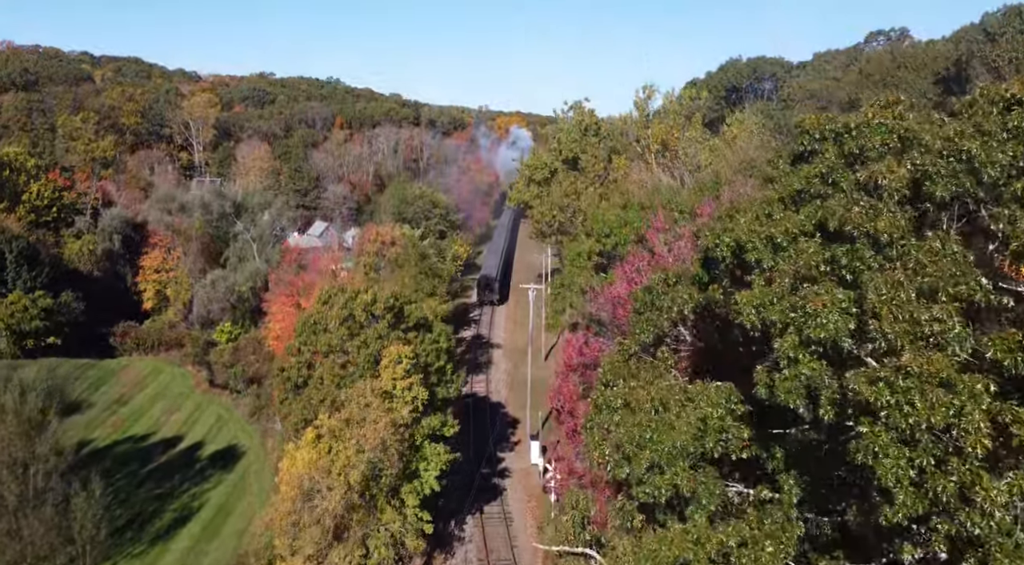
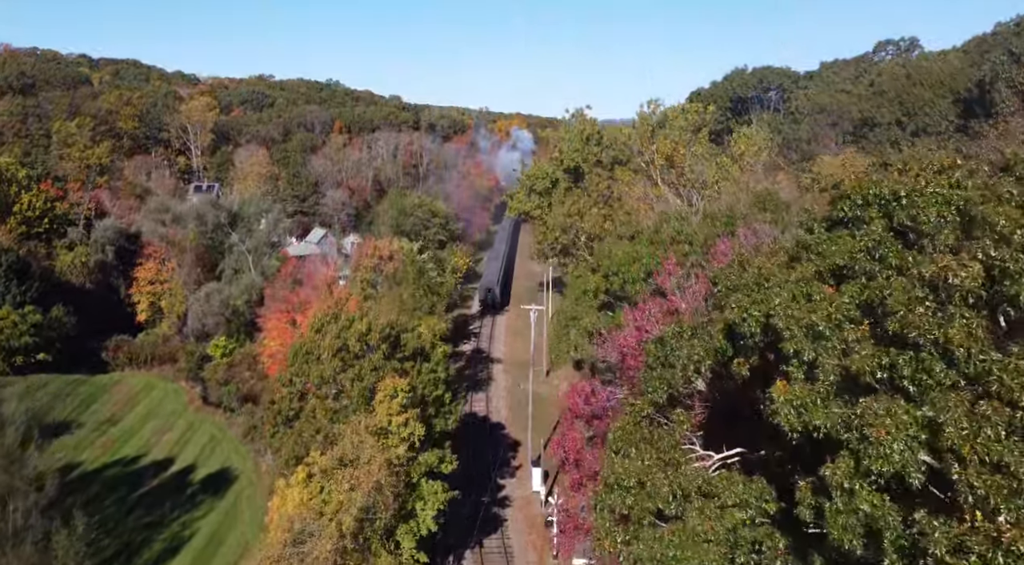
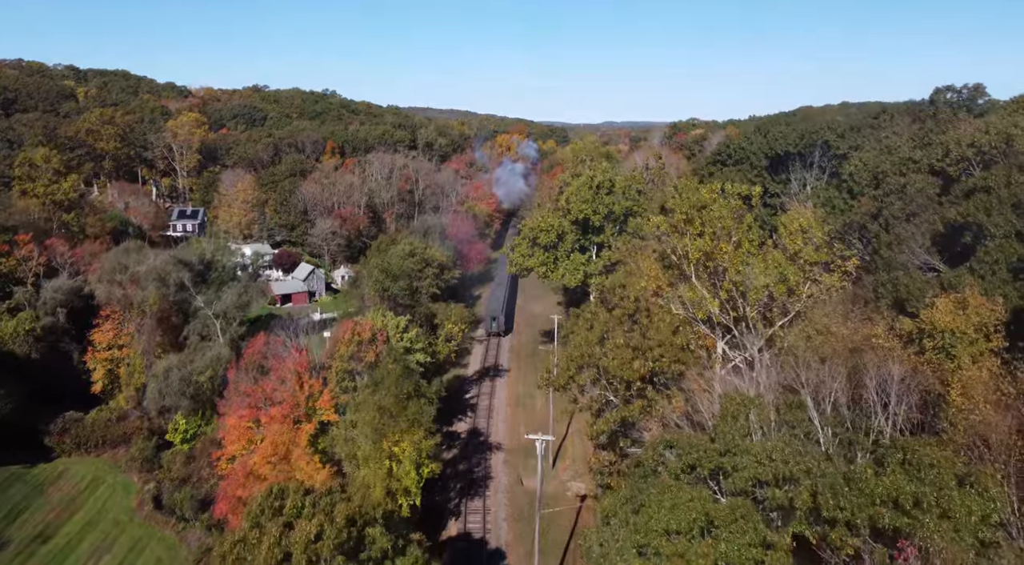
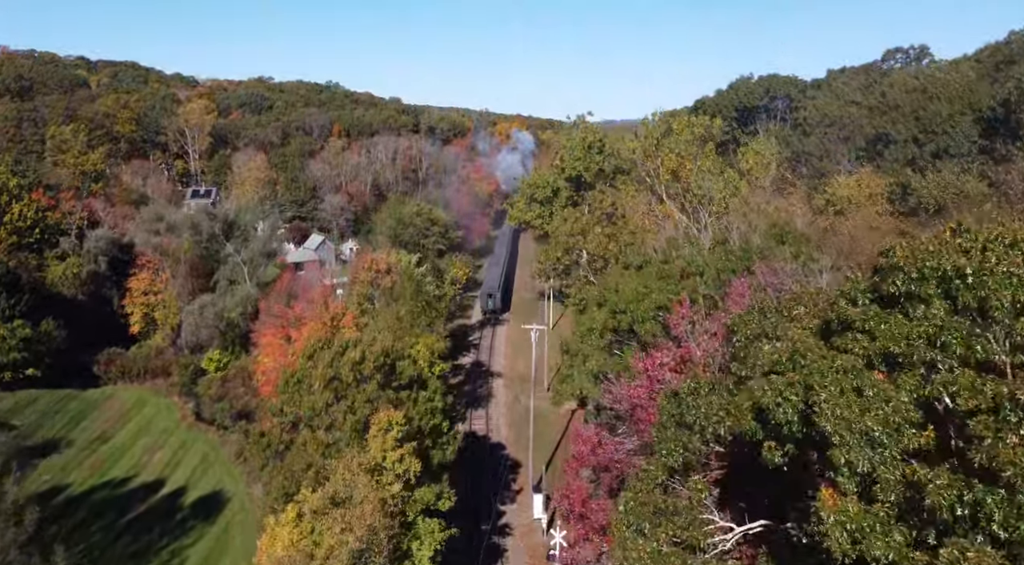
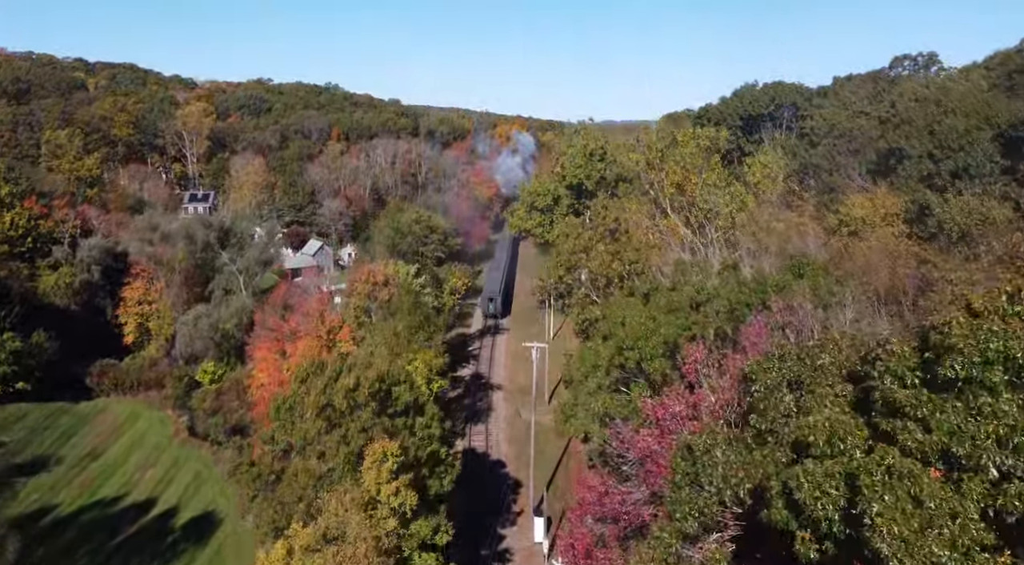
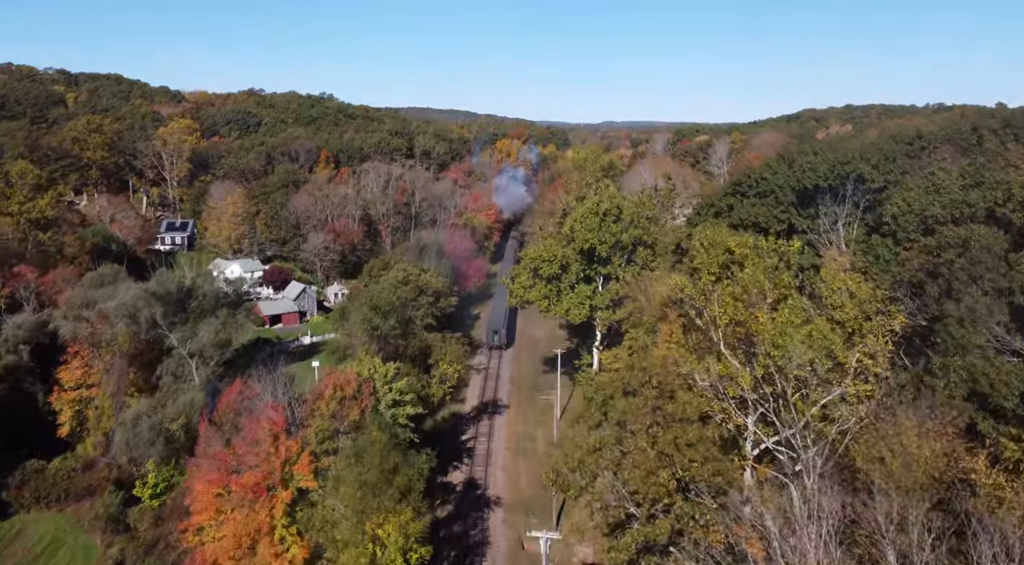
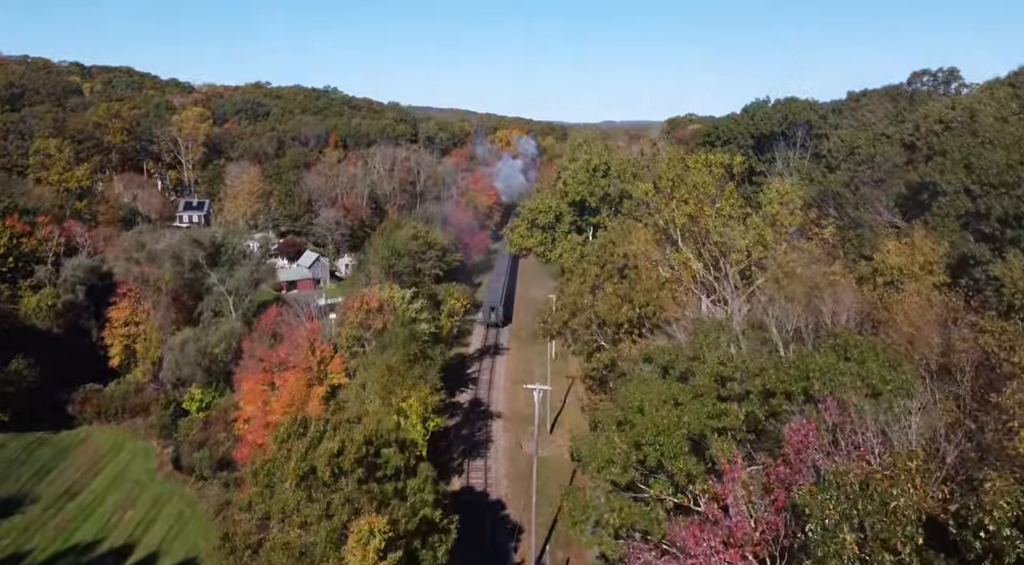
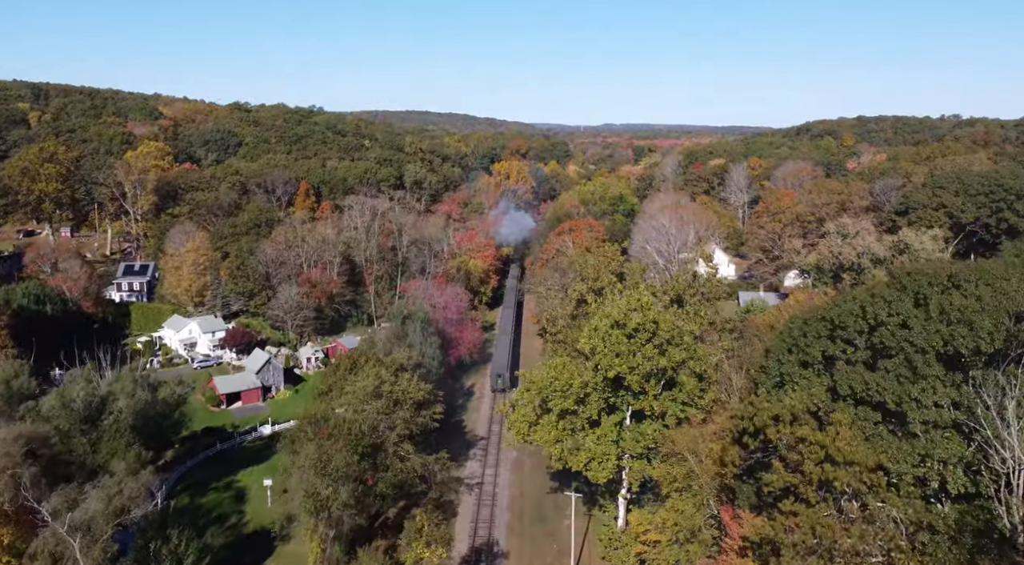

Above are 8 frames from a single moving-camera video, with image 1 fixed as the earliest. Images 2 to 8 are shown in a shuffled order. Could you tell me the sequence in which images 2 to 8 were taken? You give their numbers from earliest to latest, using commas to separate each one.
2, 4, 5, 7, 3, 6, 8
